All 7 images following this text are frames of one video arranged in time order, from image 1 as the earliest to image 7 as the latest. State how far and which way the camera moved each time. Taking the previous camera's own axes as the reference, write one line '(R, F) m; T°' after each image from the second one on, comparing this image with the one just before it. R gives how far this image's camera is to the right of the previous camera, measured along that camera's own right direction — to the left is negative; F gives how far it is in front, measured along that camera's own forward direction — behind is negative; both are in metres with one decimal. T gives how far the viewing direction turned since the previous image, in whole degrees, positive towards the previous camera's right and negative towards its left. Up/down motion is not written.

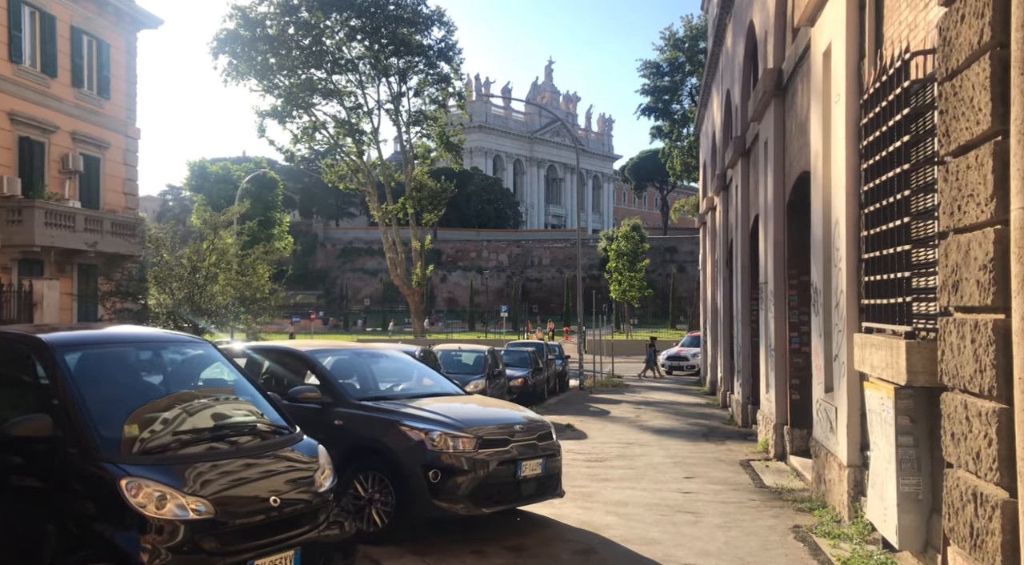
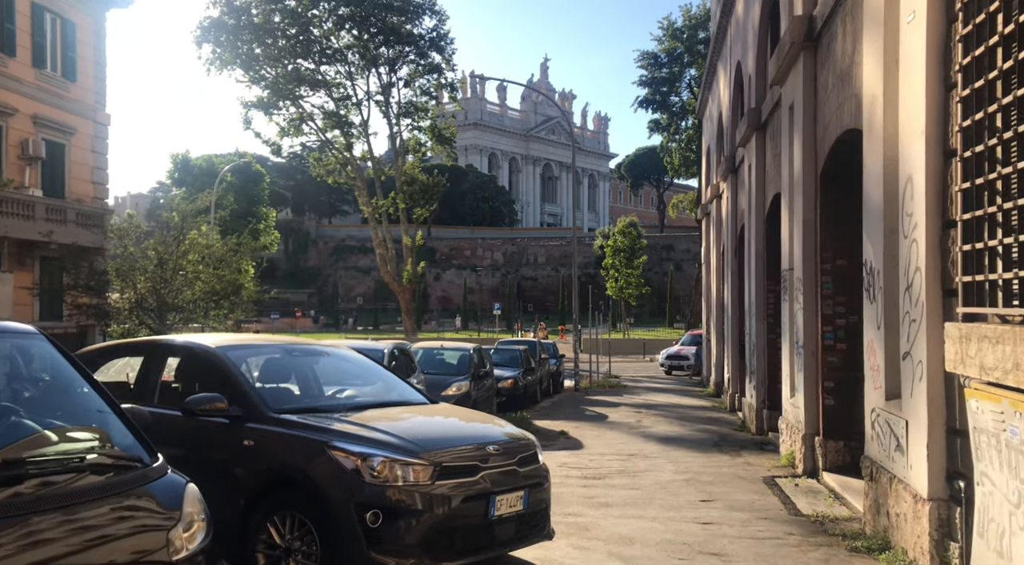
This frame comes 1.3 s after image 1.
(+0.1, +1.7) m; 0°
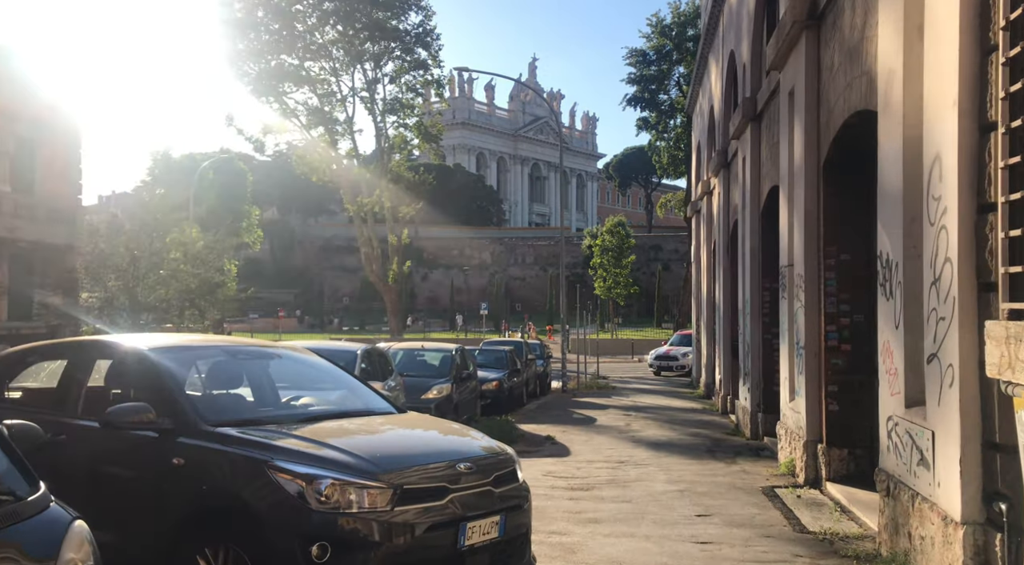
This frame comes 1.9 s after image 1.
(+0.1, +0.7) m; +1°
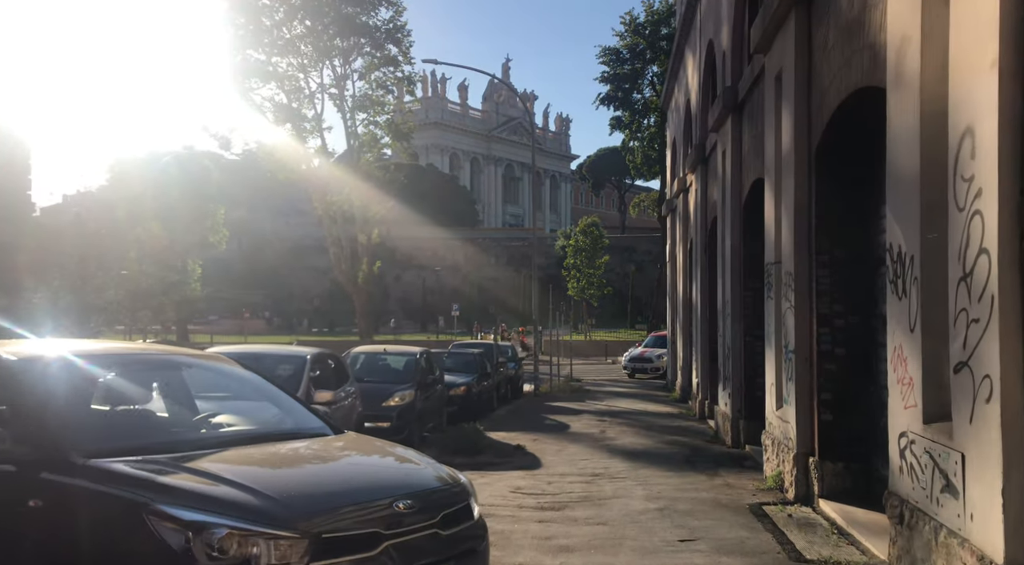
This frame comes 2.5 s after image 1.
(+0.1, +0.8) m; +2°
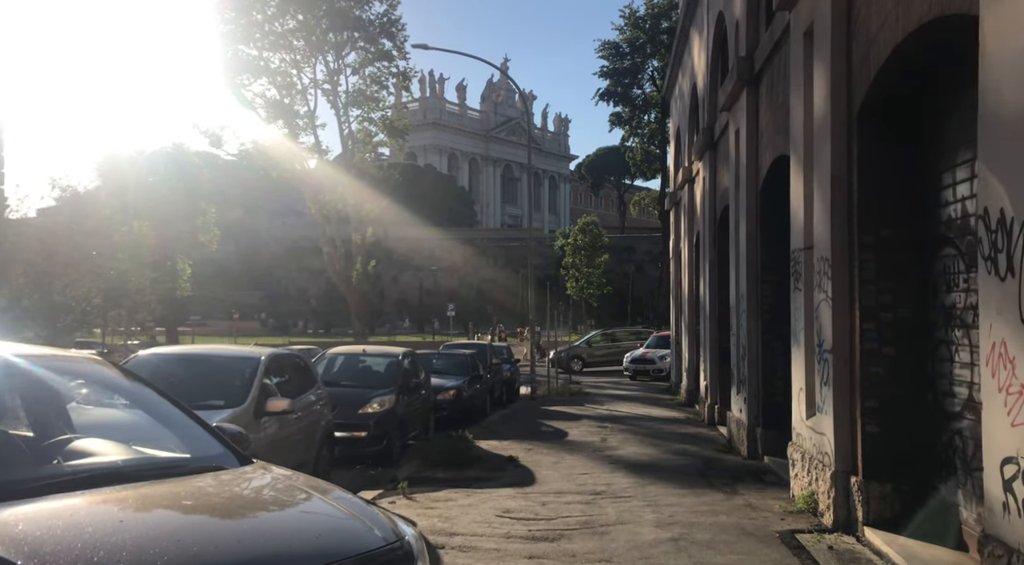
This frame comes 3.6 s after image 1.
(+0.1, +1.3) m; 0°
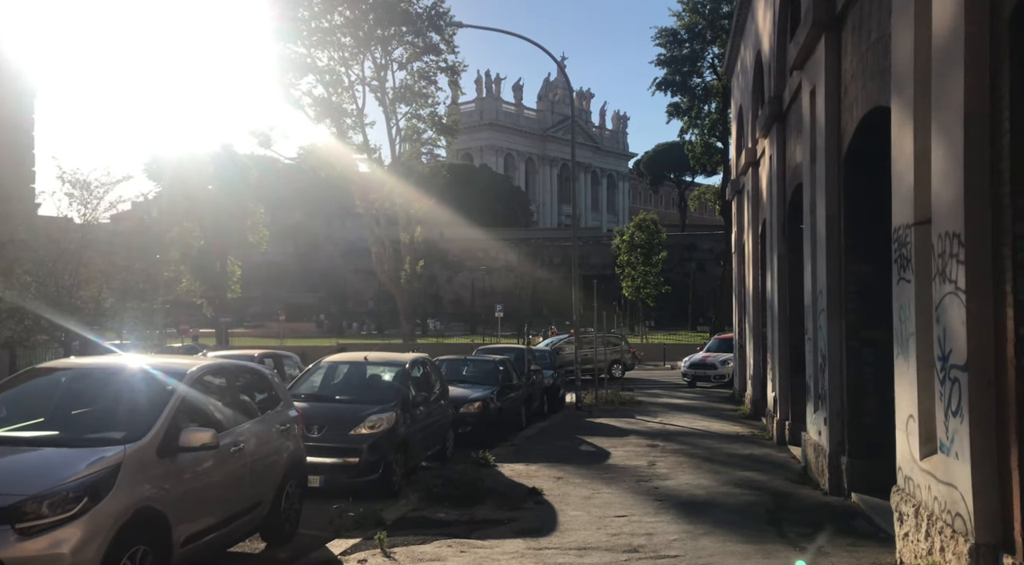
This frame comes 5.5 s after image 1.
(+0.4, +2.0) m; -4°
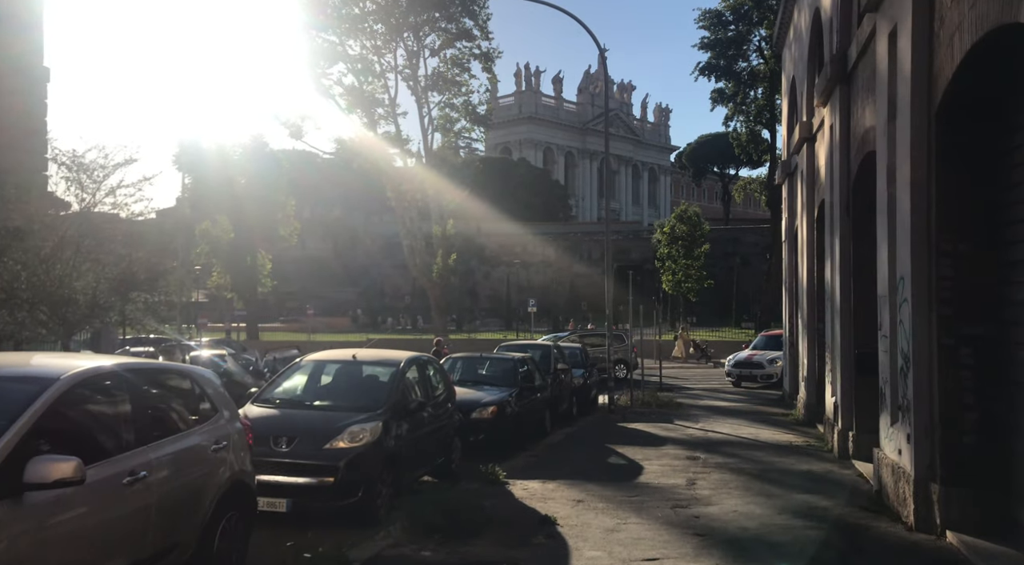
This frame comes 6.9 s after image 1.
(+0.3, +1.7) m; -3°
